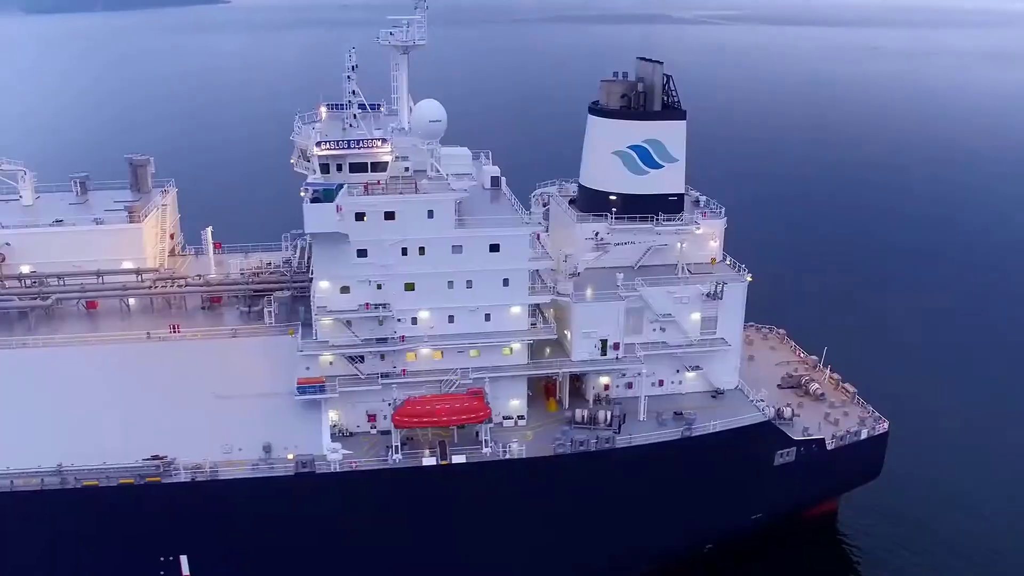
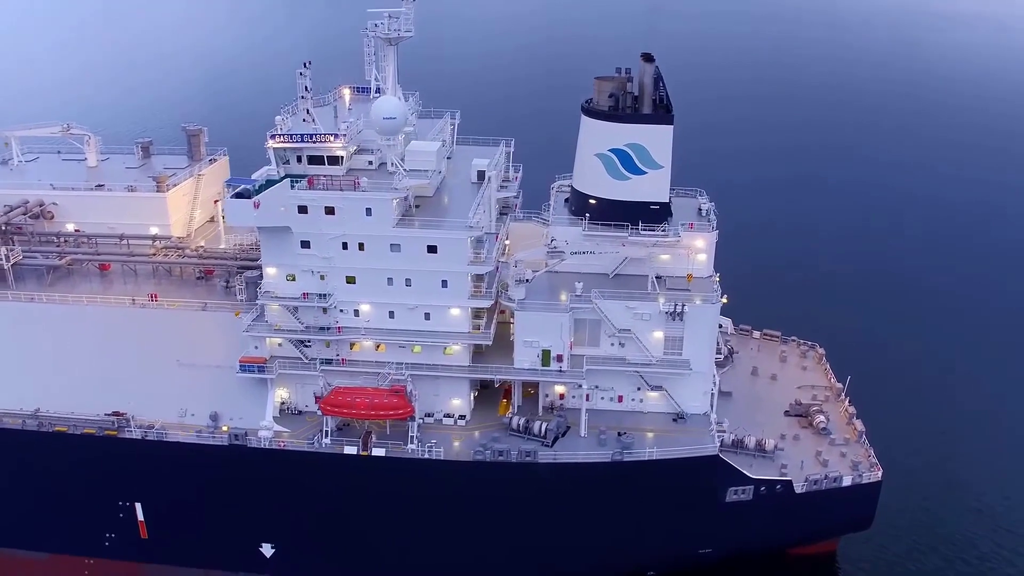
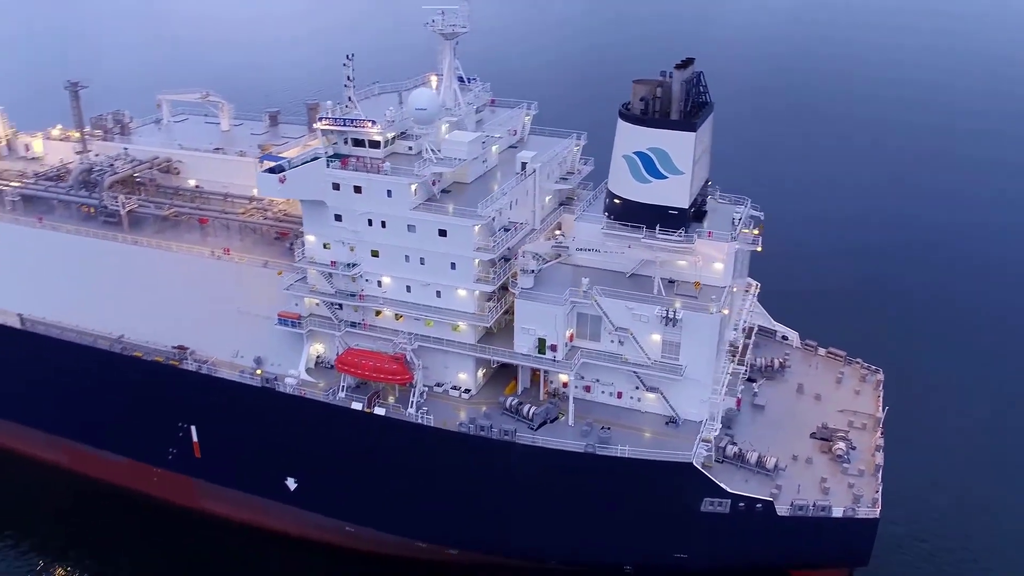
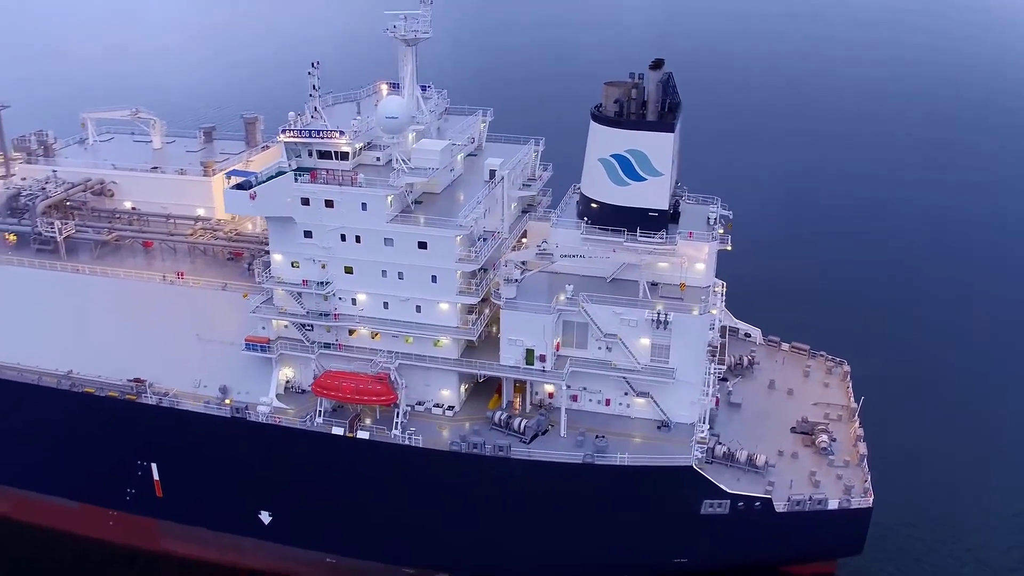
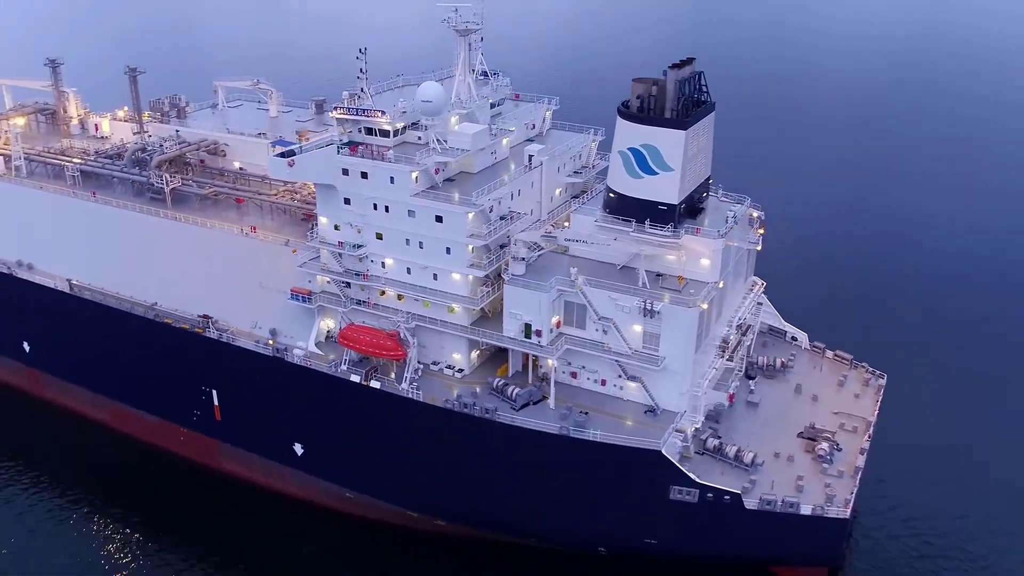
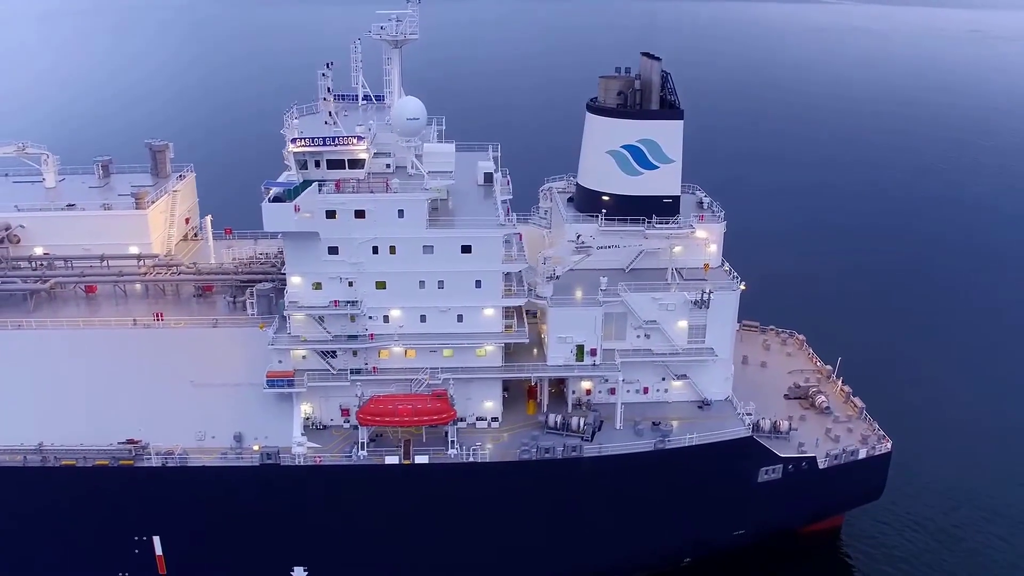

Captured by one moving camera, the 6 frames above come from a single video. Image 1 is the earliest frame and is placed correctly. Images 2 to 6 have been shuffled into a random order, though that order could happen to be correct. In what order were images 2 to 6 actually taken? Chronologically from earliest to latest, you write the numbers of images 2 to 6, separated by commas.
6, 2, 4, 3, 5
